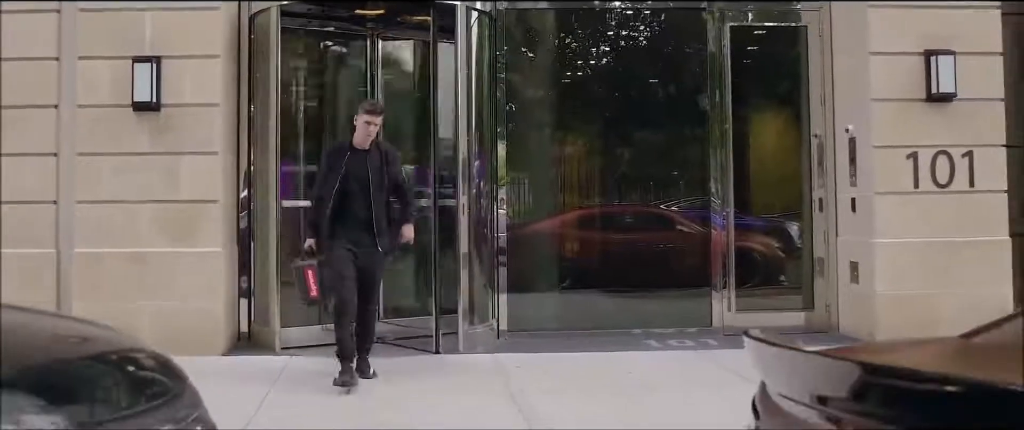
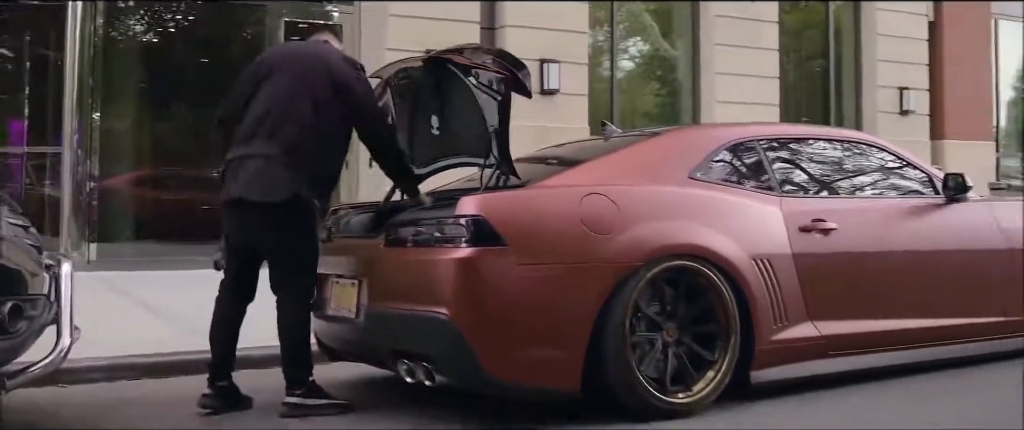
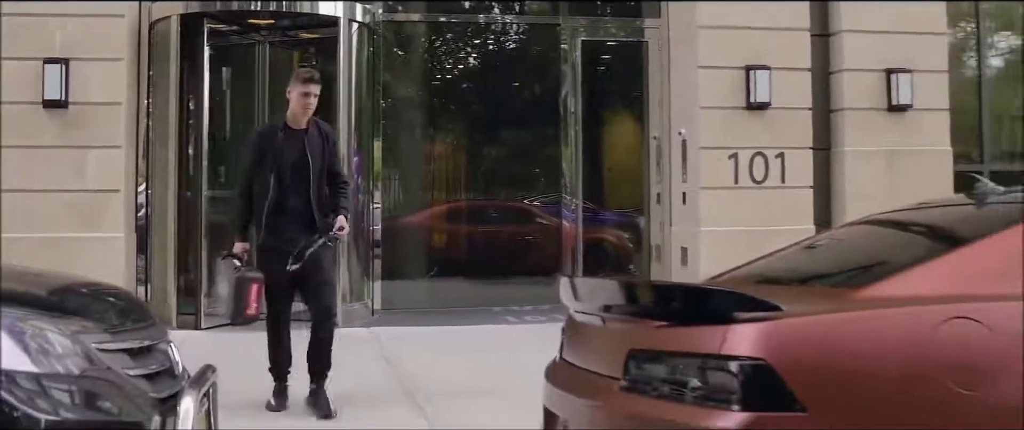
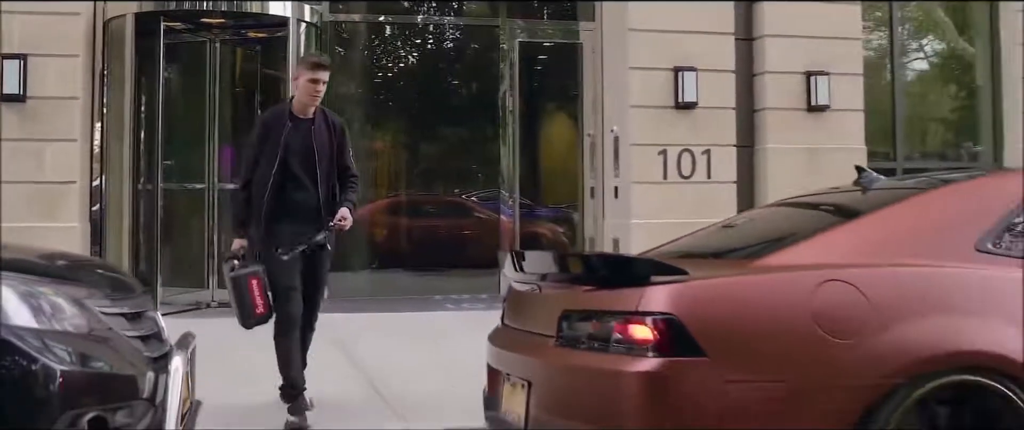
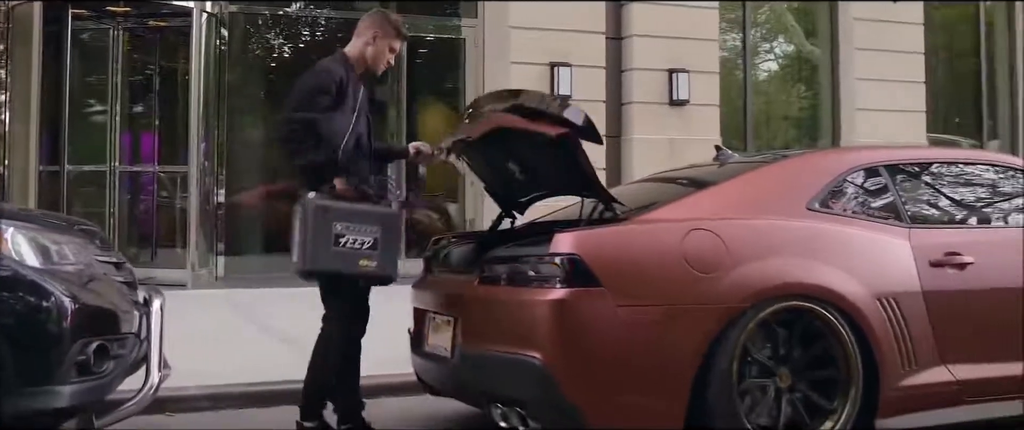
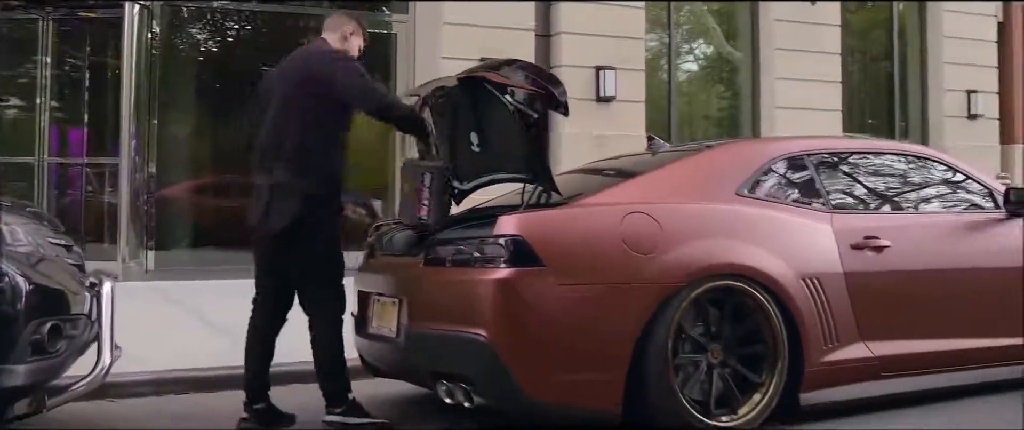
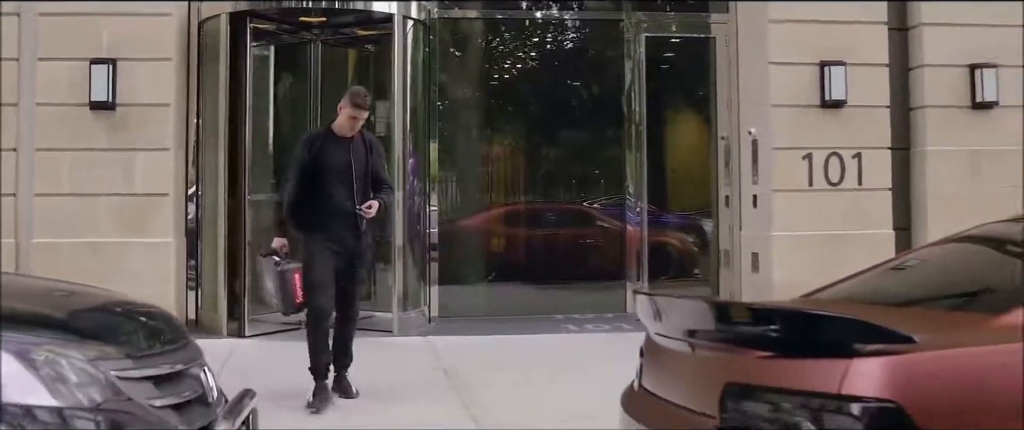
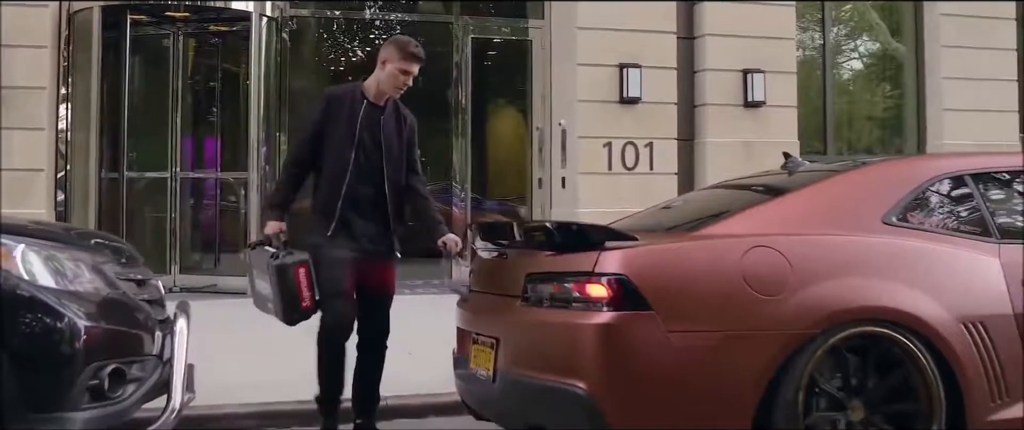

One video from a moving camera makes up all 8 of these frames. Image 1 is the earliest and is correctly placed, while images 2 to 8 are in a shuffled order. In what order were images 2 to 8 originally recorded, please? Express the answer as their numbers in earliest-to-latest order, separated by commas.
7, 3, 4, 8, 5, 6, 2
